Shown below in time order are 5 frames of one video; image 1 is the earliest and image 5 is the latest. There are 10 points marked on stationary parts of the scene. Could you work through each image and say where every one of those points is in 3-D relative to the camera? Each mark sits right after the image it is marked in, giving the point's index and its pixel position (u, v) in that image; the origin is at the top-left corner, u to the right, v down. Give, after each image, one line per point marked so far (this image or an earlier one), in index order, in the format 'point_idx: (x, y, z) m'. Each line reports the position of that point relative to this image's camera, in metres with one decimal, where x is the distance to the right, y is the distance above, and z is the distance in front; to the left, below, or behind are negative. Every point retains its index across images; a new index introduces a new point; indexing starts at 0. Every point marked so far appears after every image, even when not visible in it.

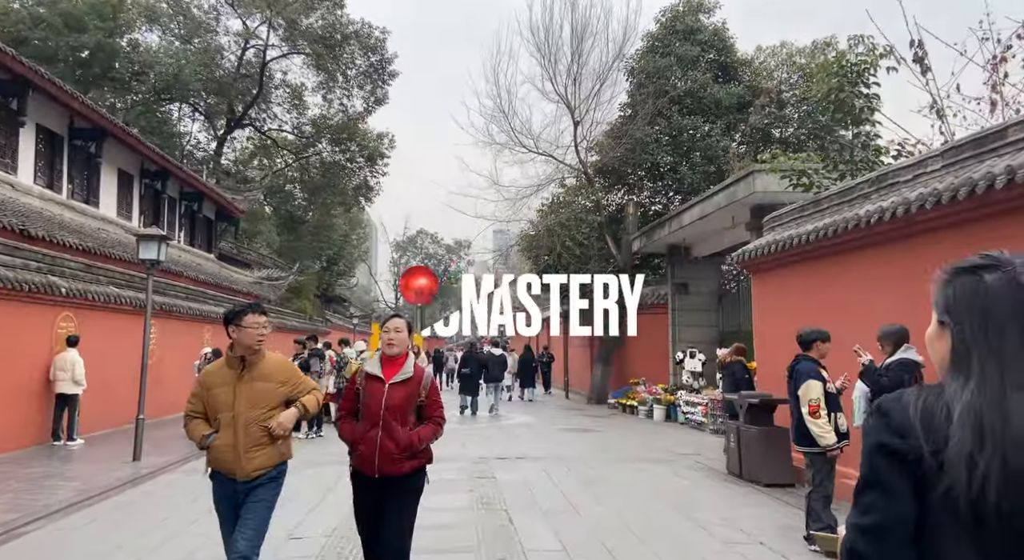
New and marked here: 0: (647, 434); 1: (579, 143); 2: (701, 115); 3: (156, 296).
0: (+2.0, -2.3, +10.5) m
1: (+1.6, +3.2, +16.1) m
2: (+4.4, +3.8, +15.8) m
3: (-6.2, -0.3, +12.5) m
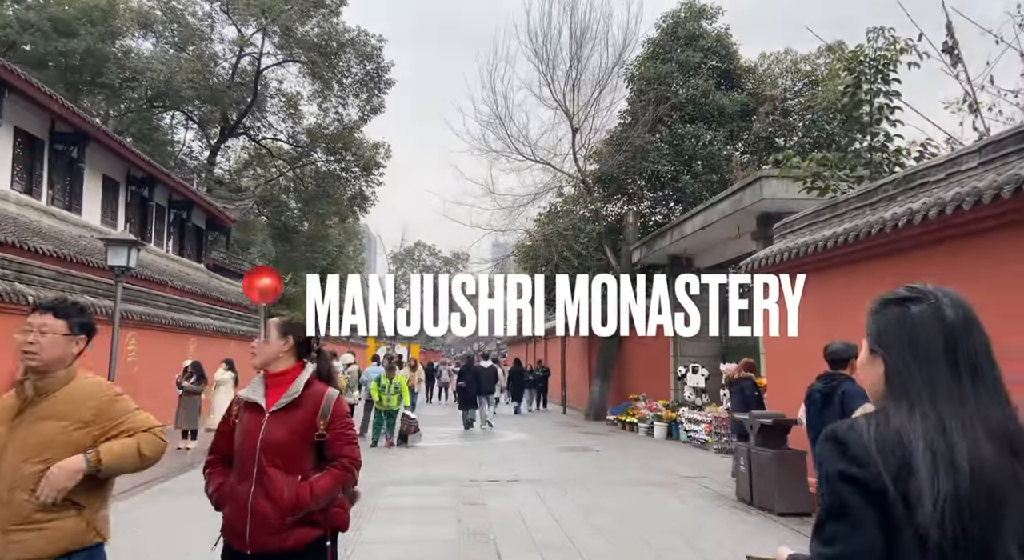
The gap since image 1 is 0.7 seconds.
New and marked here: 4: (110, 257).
0: (+1.9, -2.4, +10.0) m
1: (+1.5, +2.9, +15.7) m
2: (+4.4, +3.5, +15.4) m
3: (-6.3, -0.5, +12.0) m
4: (-4.2, +0.2, +7.5) m
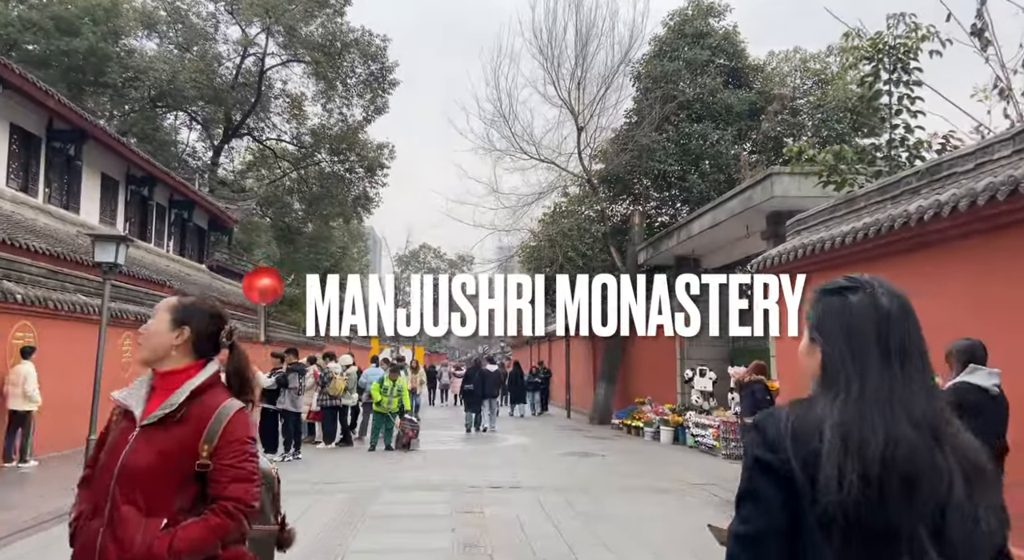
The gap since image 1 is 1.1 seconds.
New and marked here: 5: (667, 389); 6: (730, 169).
0: (+2.0, -2.4, +9.7) m
1: (+1.6, +2.9, +15.4) m
2: (+4.5, +3.5, +15.1) m
3: (-6.2, -0.4, +11.8) m
4: (-4.2, +0.3, +7.2) m
5: (+3.1, -2.3, +14.5) m
6: (+4.5, +2.3, +14.7) m
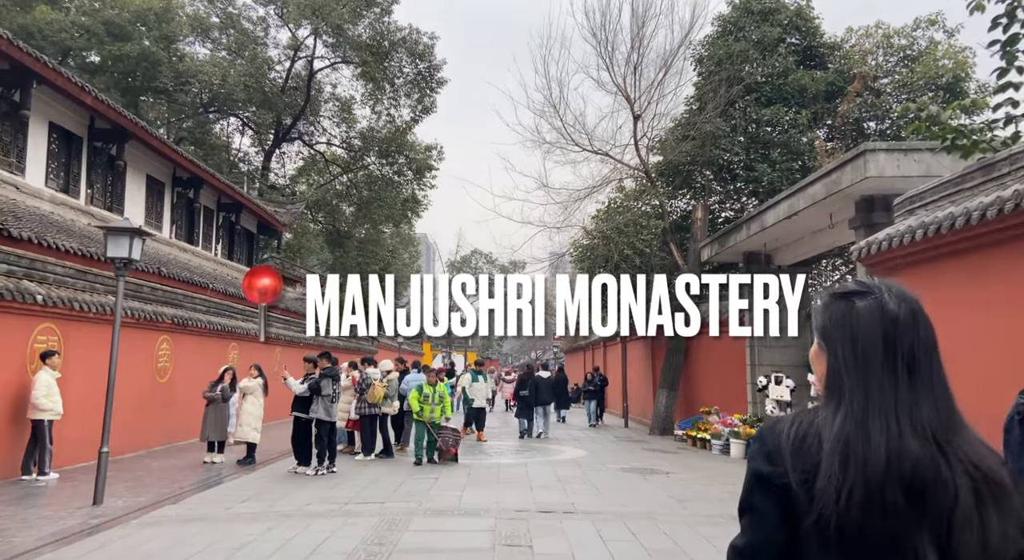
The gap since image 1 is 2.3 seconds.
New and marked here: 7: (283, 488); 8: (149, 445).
0: (+2.6, -2.4, +8.6) m
1: (+2.6, +2.9, +14.4) m
2: (+5.5, +3.5, +13.8) m
3: (-5.4, -0.5, +11.3) m
4: (-3.7, +0.3, +6.6) m
5: (+4.1, -2.2, +13.3) m
6: (+5.5, +2.3, +13.5) m
7: (-2.4, -2.1, +7.4) m
8: (-5.3, -2.4, +10.4) m
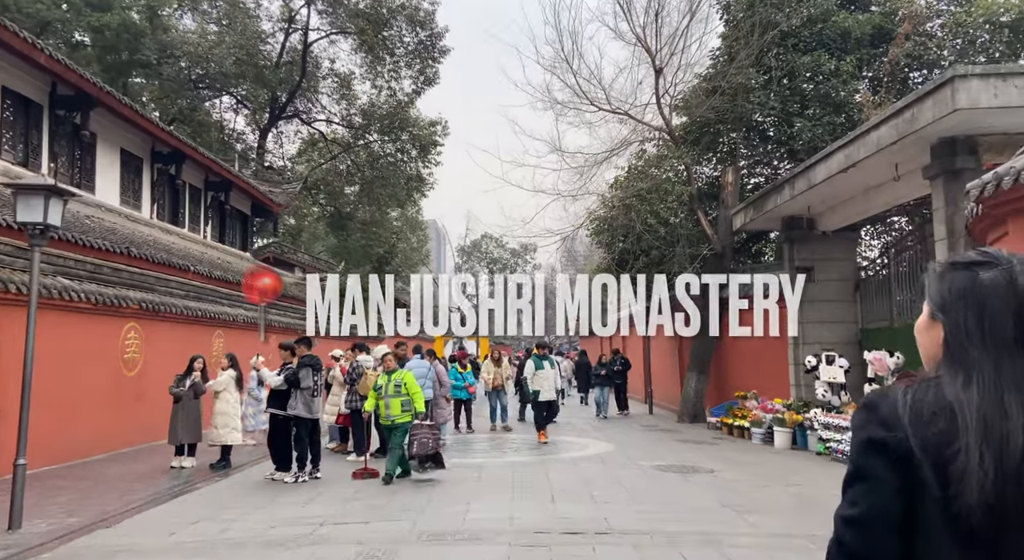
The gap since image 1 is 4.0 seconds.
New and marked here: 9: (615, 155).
0: (+2.8, -2.0, +7.3) m
1: (+2.8, +3.4, +12.9) m
2: (+5.6, +4.1, +12.3) m
3: (-5.2, -0.2, +10.0) m
4: (-3.6, +0.5, +5.3) m
5: (+4.4, -1.7, +12.0) m
6: (+5.6, +2.9, +12.0) m
7: (-2.2, -1.9, +6.1) m
8: (-5.1, -2.1, +9.2) m
9: (+1.9, +2.3, +13.0) m
